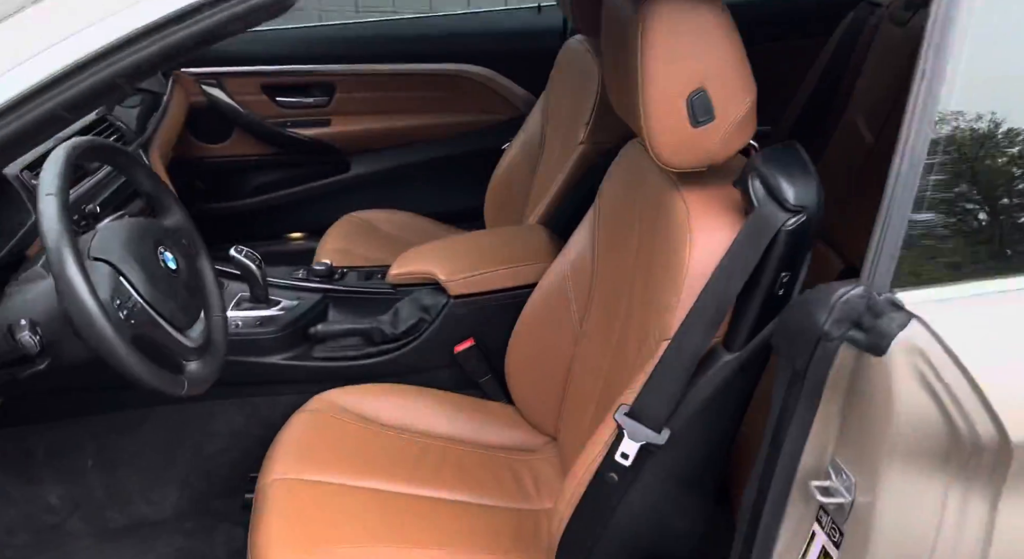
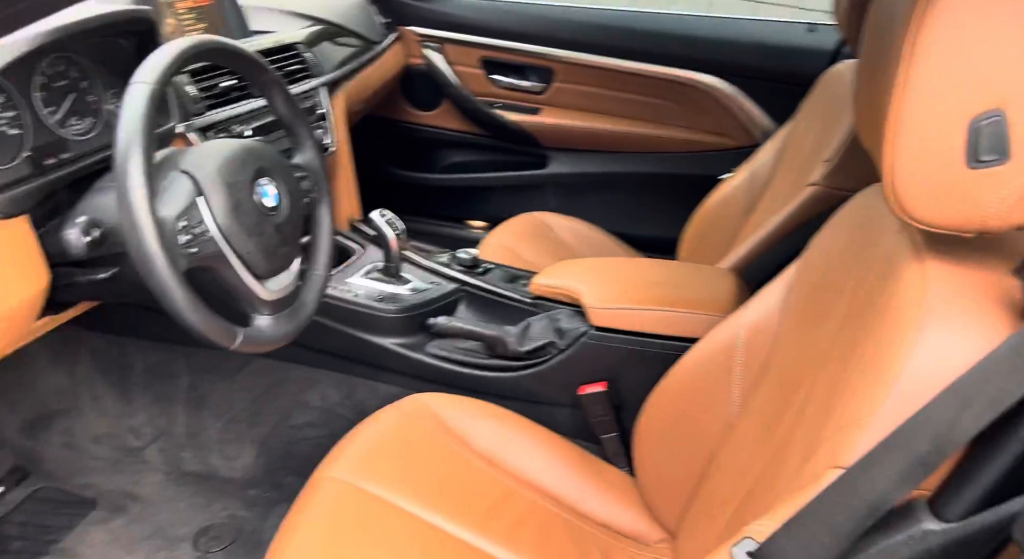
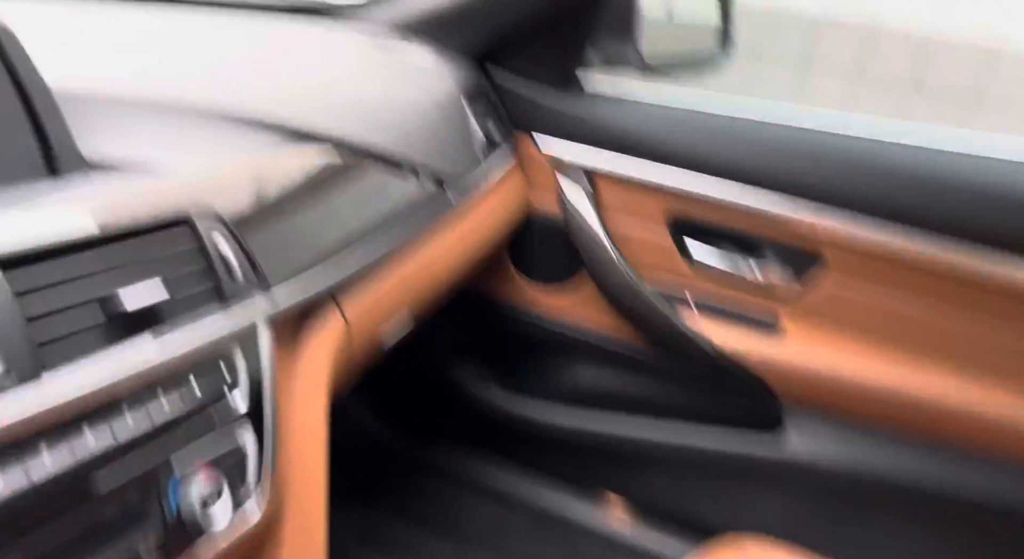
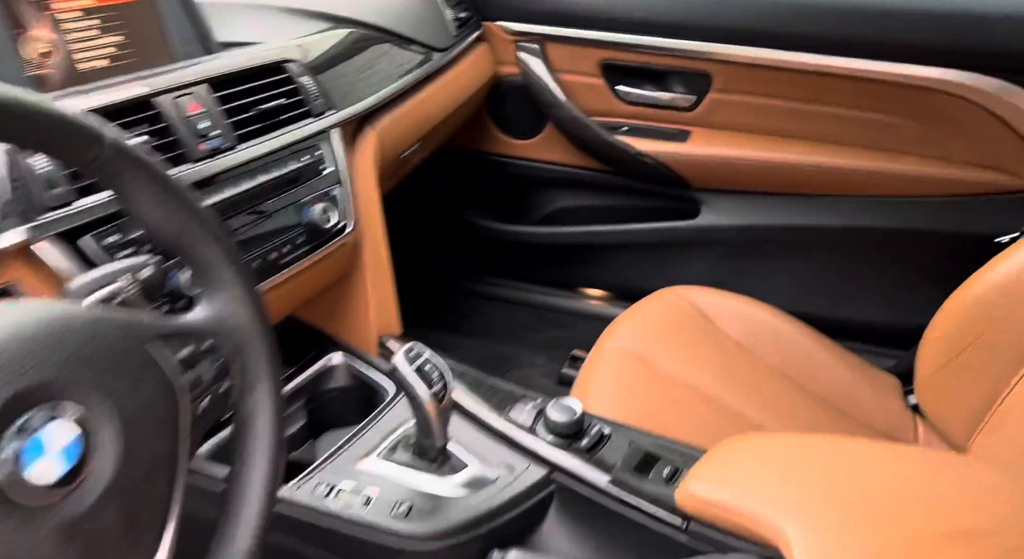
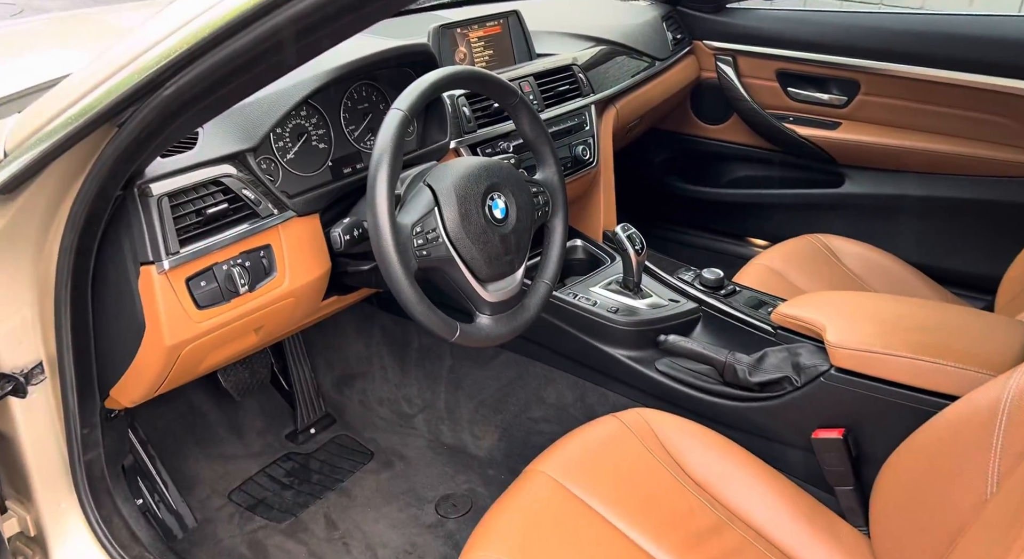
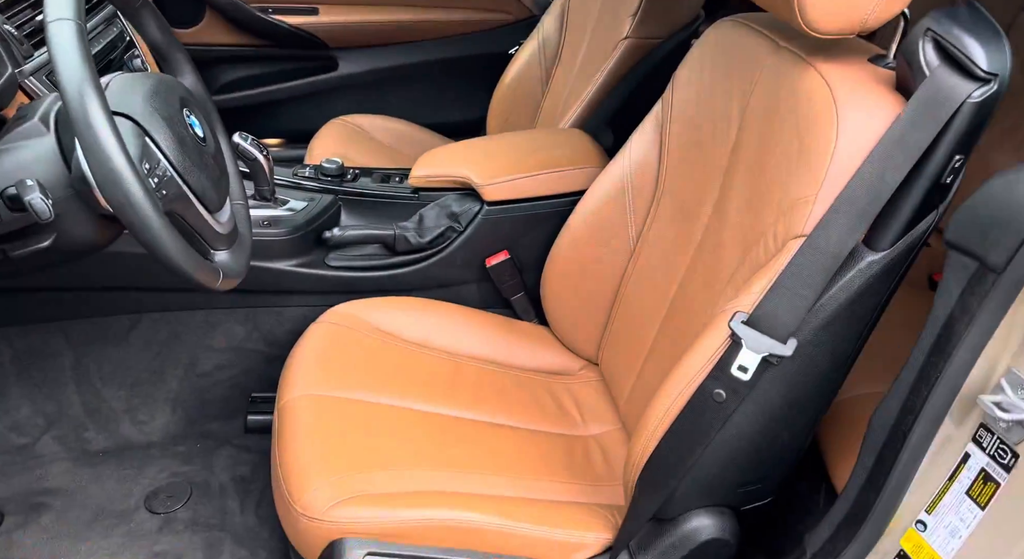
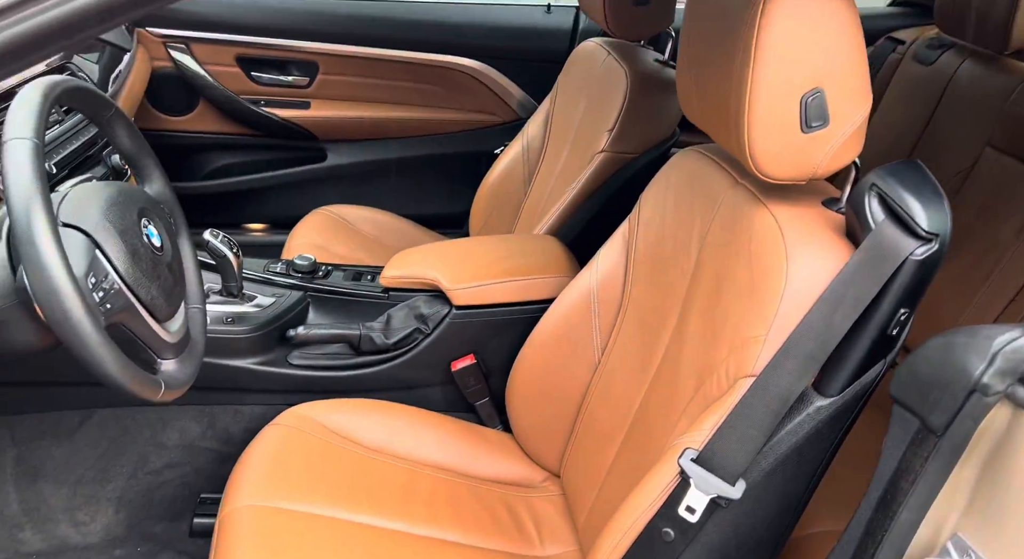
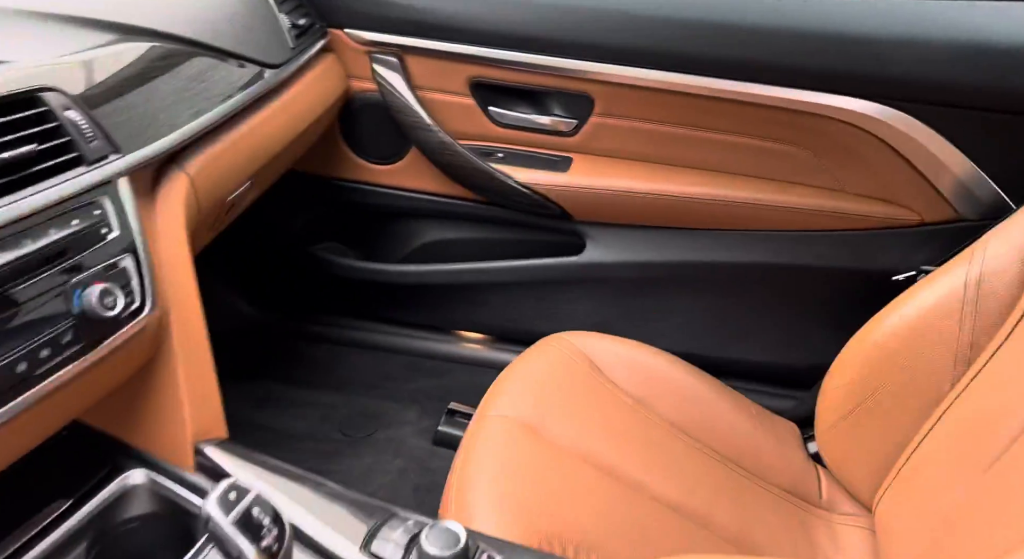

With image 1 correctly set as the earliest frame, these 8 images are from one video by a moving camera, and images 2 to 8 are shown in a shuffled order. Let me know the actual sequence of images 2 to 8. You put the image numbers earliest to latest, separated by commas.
6, 7, 2, 5, 4, 8, 3
